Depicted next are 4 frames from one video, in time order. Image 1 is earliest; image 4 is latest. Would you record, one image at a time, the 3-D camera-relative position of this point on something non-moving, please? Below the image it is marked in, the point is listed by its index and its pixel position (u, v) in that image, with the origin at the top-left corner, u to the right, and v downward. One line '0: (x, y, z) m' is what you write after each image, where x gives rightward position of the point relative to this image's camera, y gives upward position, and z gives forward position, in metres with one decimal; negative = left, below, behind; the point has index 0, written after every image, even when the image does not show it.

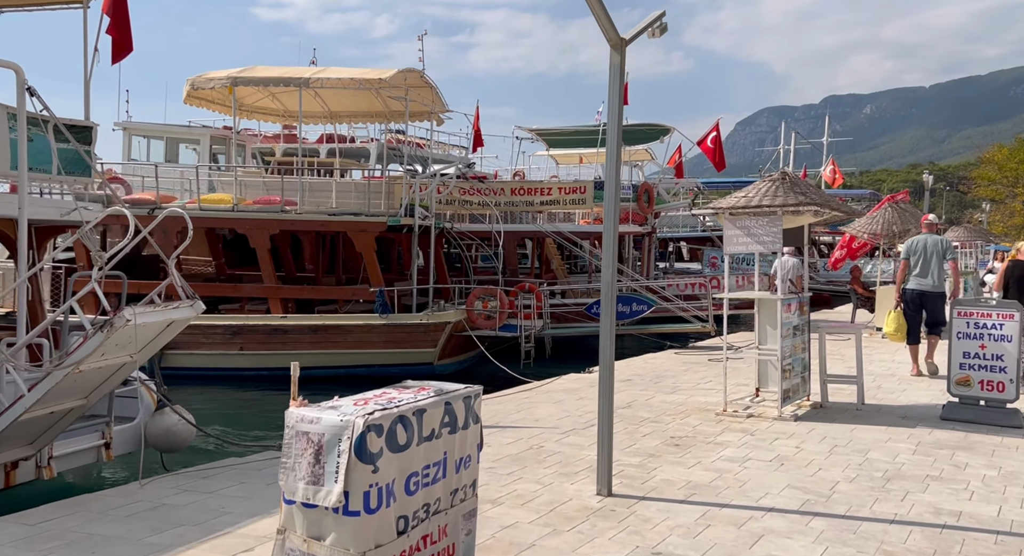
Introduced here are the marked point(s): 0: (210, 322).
0: (-5.0, -0.7, +16.0) m
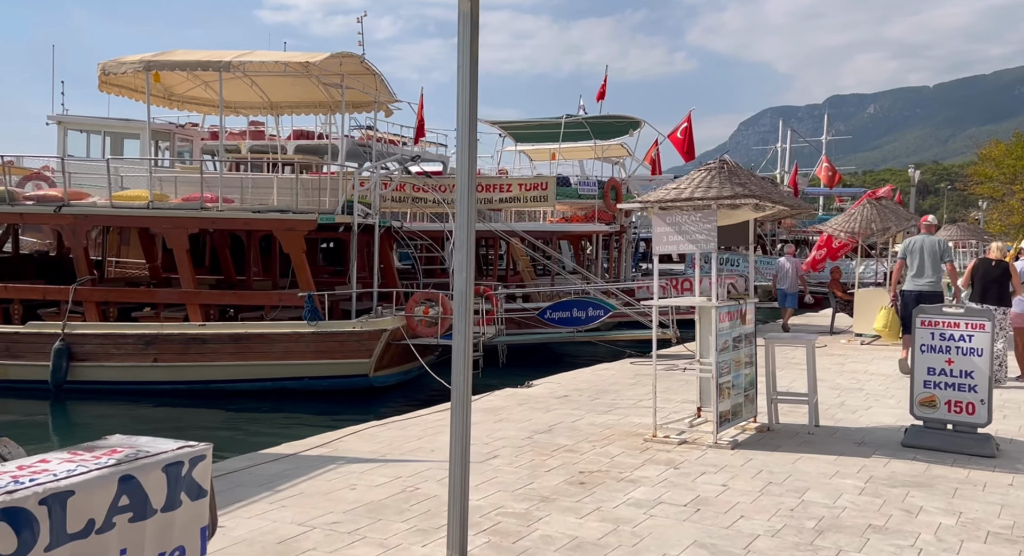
0: (-6.0, -0.8, +14.7) m
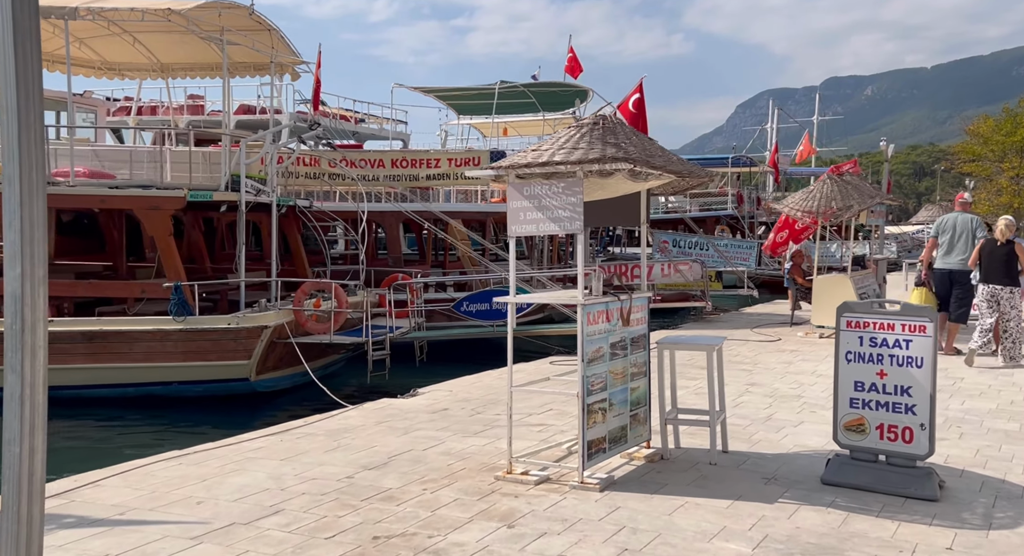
0: (-7.4, -0.7, +12.8) m
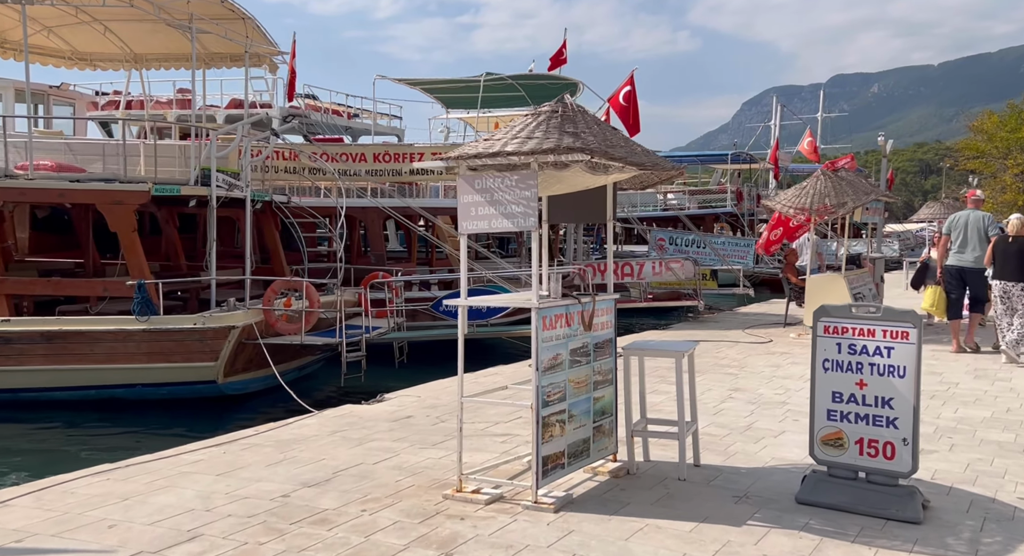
0: (-7.7, -0.7, +12.3) m
